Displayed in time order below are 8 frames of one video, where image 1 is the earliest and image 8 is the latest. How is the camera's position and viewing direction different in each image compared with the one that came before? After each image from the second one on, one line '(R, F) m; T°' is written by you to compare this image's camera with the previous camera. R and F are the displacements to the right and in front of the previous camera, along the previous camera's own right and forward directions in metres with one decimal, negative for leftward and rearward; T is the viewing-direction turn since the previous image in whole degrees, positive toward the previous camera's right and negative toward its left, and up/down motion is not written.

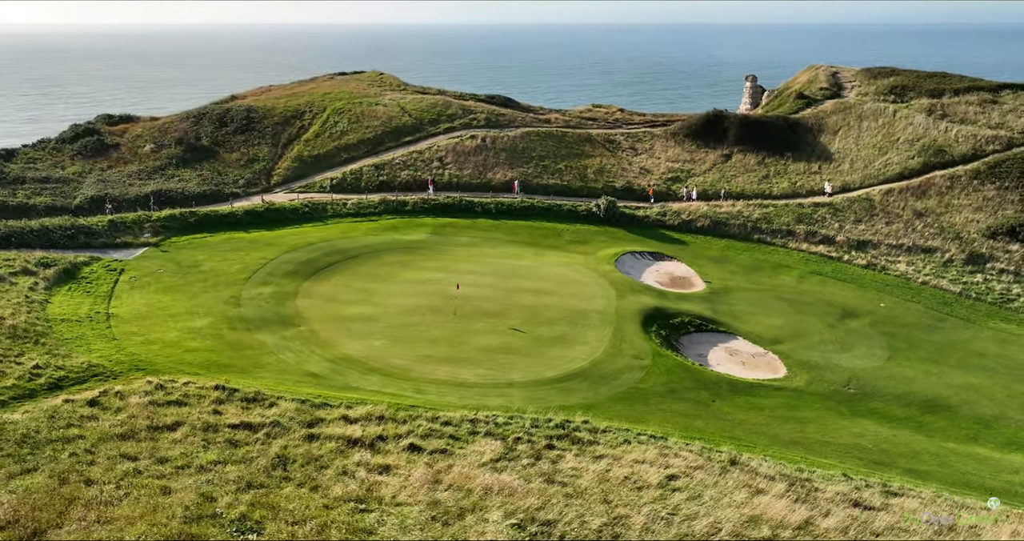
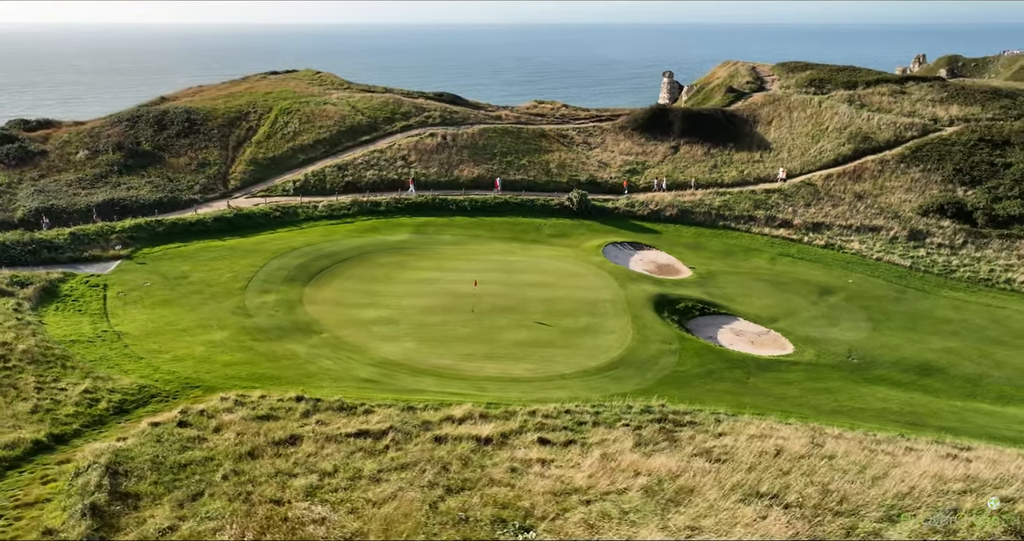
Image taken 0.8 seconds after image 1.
(-3.9, +0.4) m; +8°
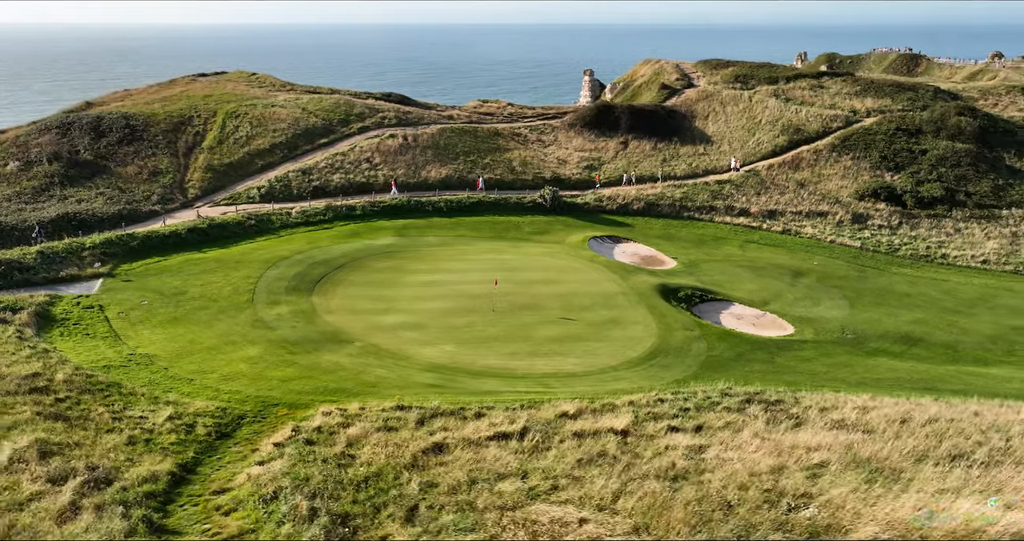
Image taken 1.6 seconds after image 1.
(-4.0, +0.3) m; +8°
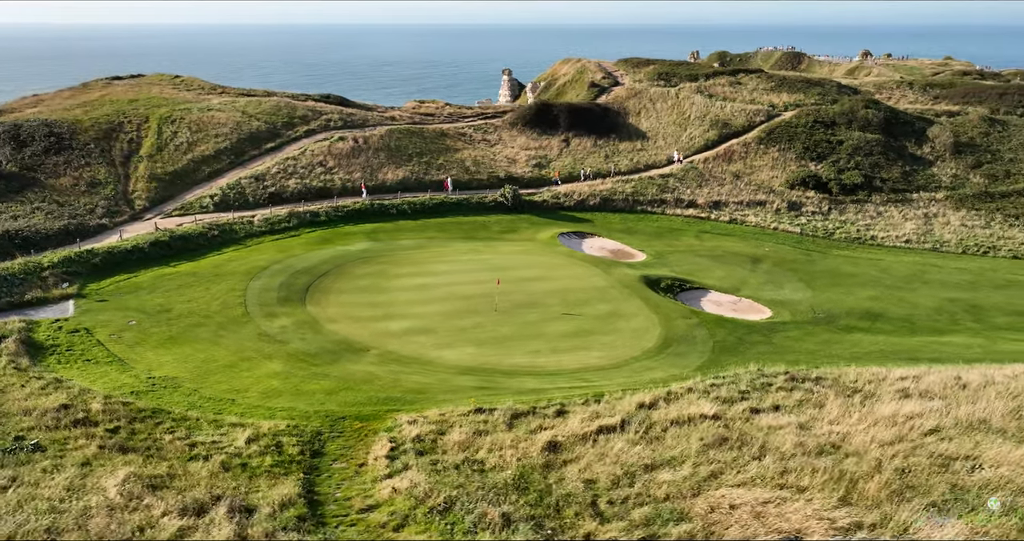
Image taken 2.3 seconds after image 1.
(-3.3, +0.2) m; +8°
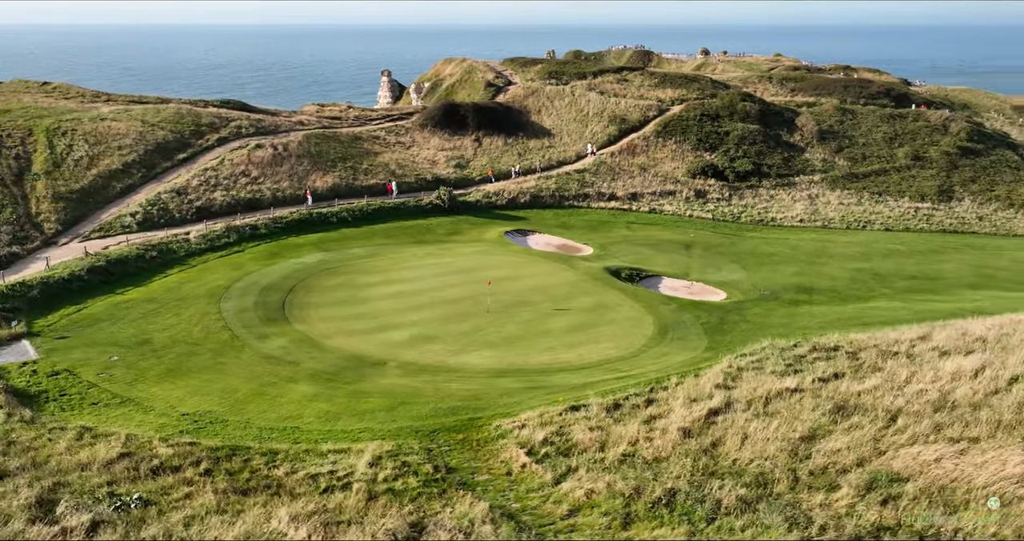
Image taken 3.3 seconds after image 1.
(-4.3, +0.4) m; +12°
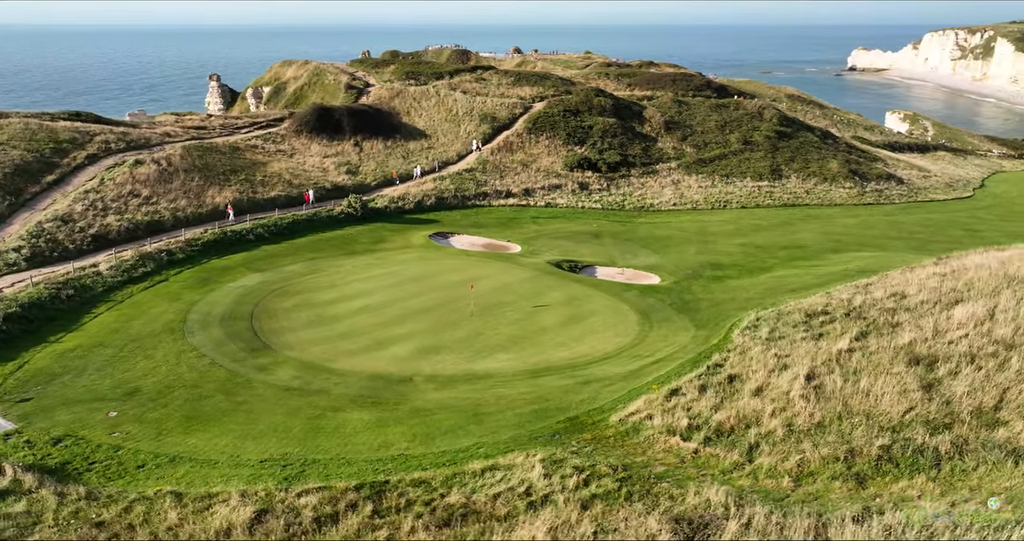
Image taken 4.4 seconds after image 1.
(-5.3, +0.7) m; +15°
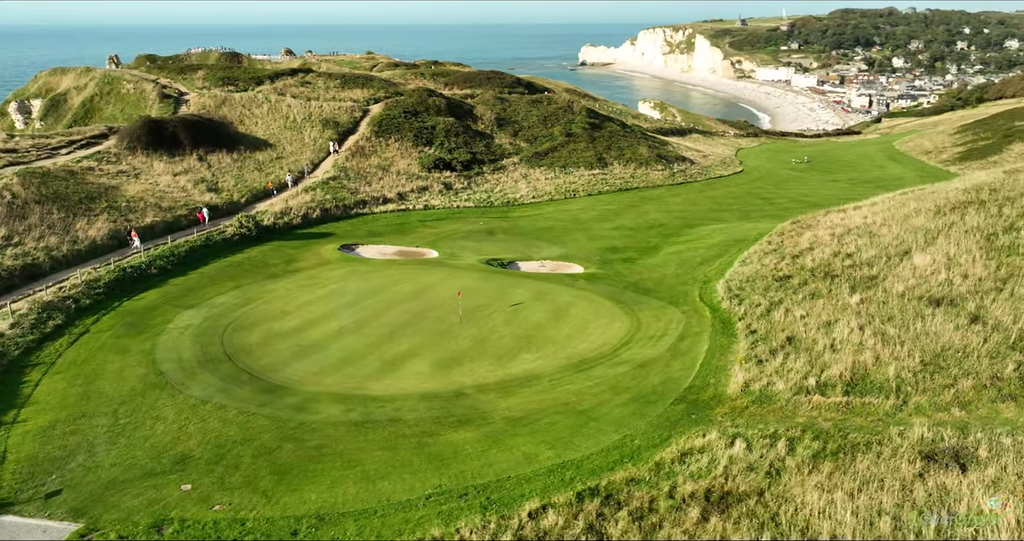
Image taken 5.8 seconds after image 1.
(-6.5, +1.0) m; +18°
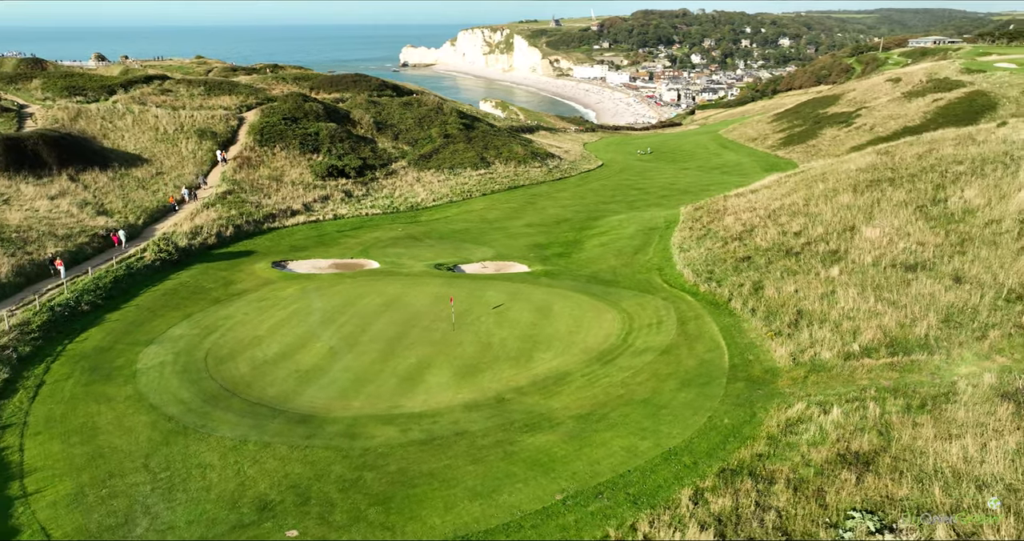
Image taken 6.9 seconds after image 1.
(-4.6, +0.5) m; +13°
